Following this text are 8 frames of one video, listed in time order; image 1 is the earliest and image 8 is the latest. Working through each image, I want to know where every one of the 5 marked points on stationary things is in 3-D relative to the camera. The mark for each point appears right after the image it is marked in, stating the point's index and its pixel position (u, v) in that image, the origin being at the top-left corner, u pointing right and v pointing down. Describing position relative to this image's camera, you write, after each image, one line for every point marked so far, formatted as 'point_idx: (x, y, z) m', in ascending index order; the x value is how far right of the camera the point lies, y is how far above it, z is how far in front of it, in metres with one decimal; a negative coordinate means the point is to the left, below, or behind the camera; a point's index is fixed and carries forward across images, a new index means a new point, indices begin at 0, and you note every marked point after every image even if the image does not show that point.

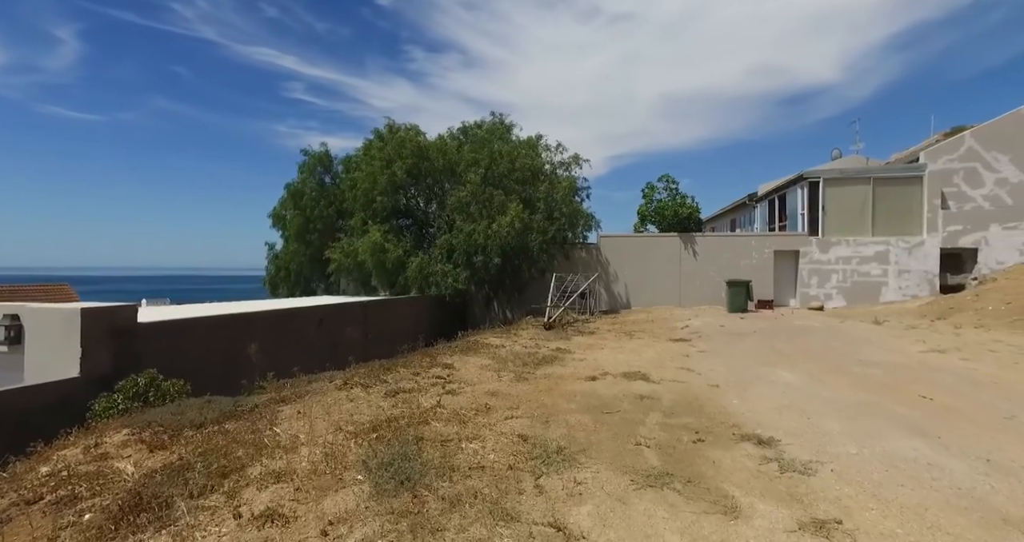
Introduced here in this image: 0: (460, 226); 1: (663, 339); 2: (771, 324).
0: (-2.0, +1.8, +19.3) m
1: (+3.8, -1.8, +12.7) m
2: (+7.4, -1.5, +14.2) m
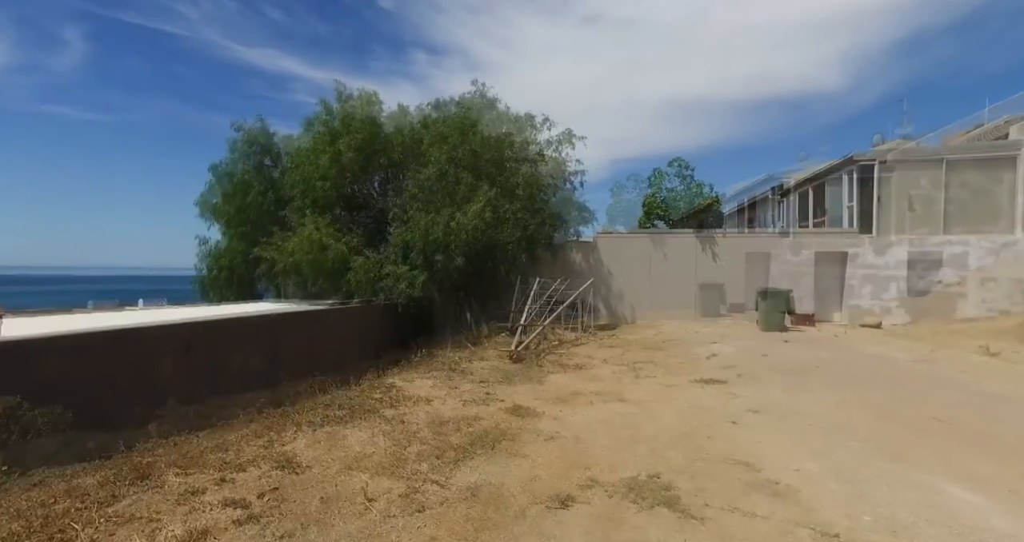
0: (-3.4, +1.7, +17.9) m
1: (+2.9, -1.8, +11.7) m
2: (+6.4, -1.6, +13.5) m
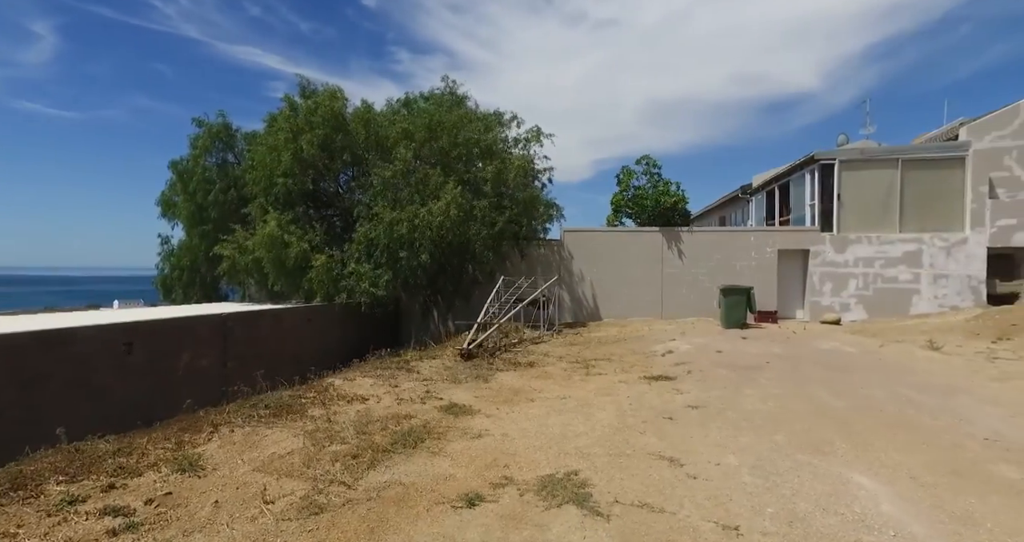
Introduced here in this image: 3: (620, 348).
0: (-4.0, +1.7, +15.0) m
1: (+2.1, -1.8, +8.6) m
2: (+5.6, -1.6, +10.2) m
3: (+2.4, -1.8, +11.0) m
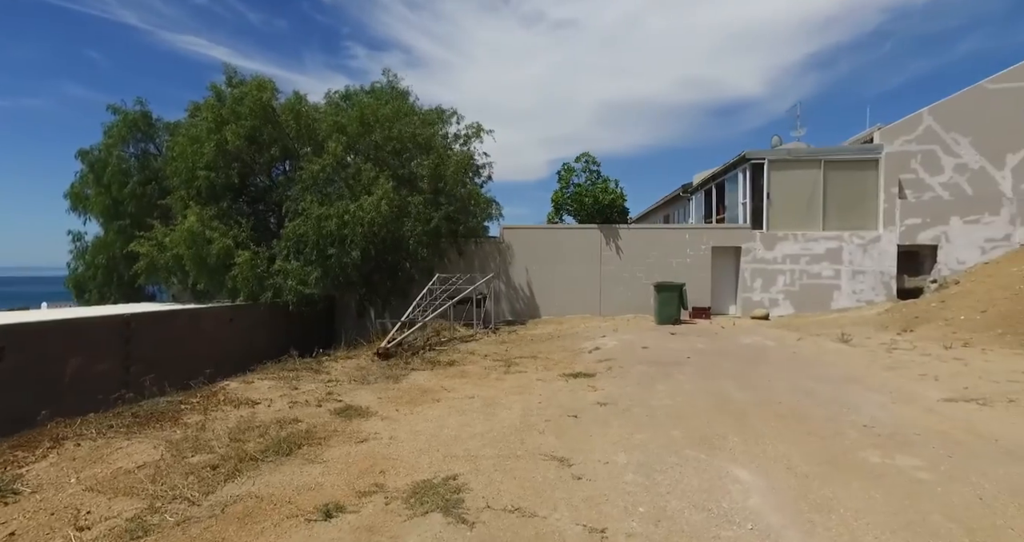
0: (-5.8, +1.8, +14.3) m
1: (+0.7, -1.7, +8.5) m
2: (+4.1, -1.5, +10.4) m
3: (+0.8, -1.7, +10.9) m
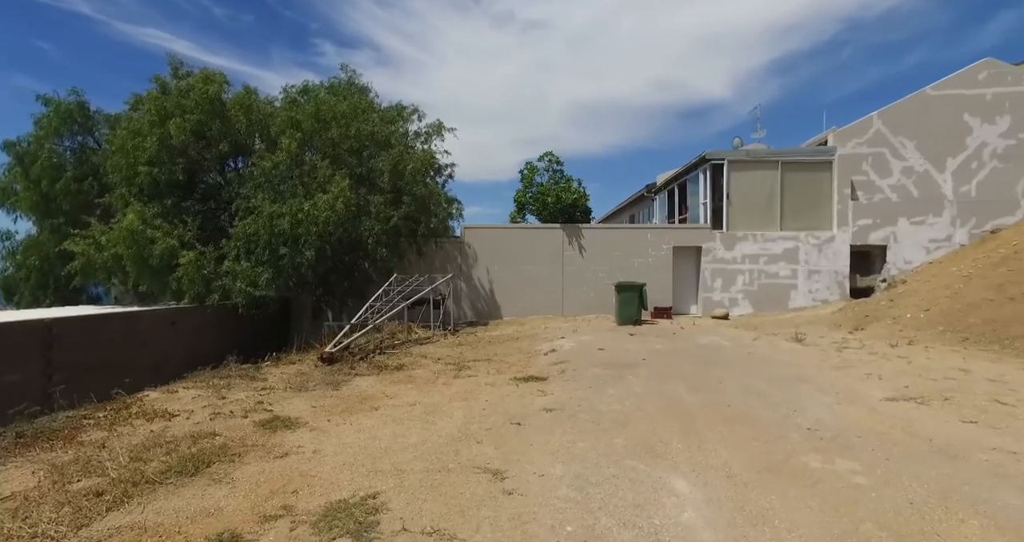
0: (-7.0, +1.8, +13.7) m
1: (-0.1, -1.7, +8.2) m
2: (+3.2, -1.5, +10.3) m
3: (-0.1, -1.7, +10.7) m
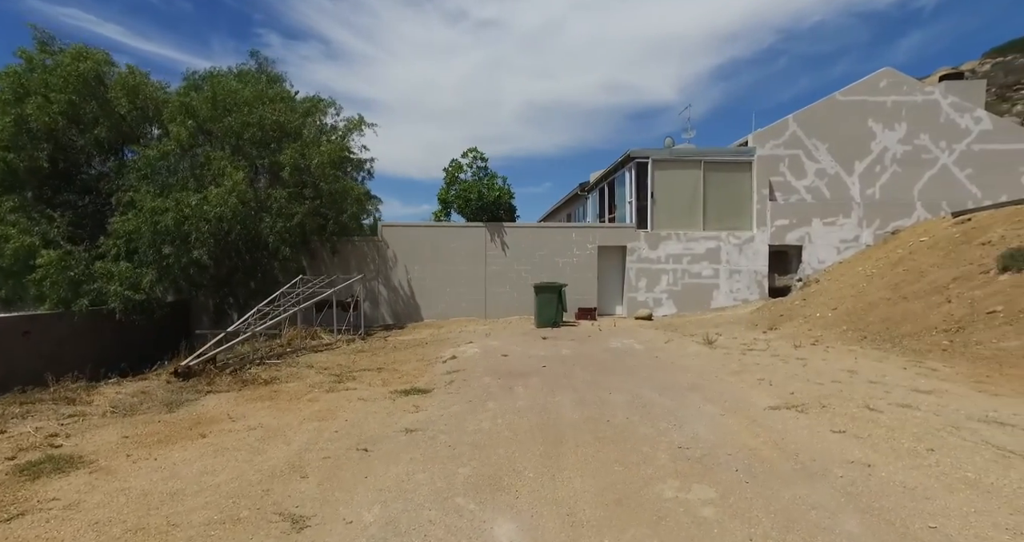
0: (-9.2, +1.7, +12.3) m
1: (-1.9, -1.8, +7.5) m
2: (+1.2, -1.5, +9.9) m
3: (-2.1, -1.7, +10.0) m
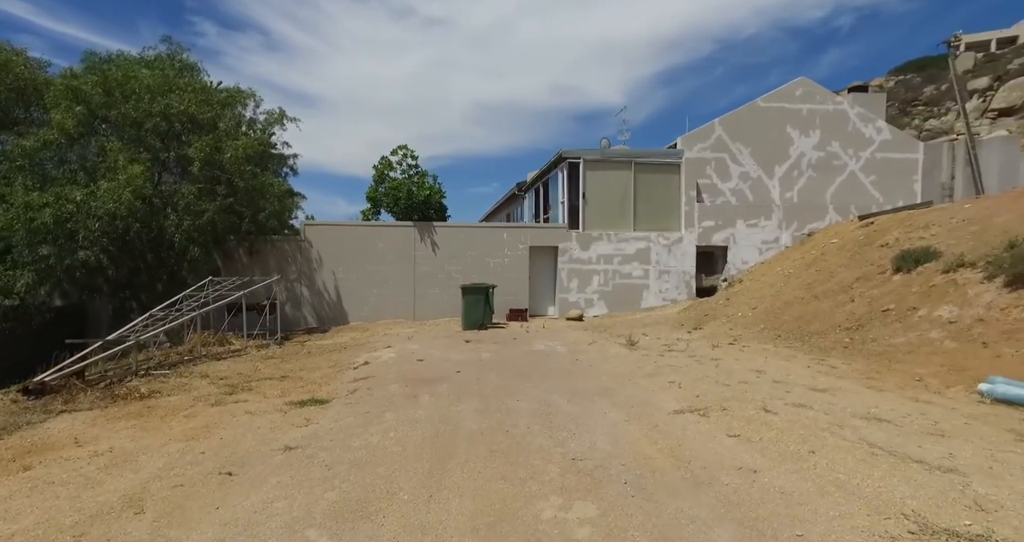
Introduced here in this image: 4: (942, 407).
0: (-10.9, +1.7, +11.0) m
1: (-3.2, -1.8, +6.9) m
2: (-0.3, -1.6, +9.6) m
3: (-3.7, -1.7, +9.3) m
4: (+4.7, -1.5, +5.4) m
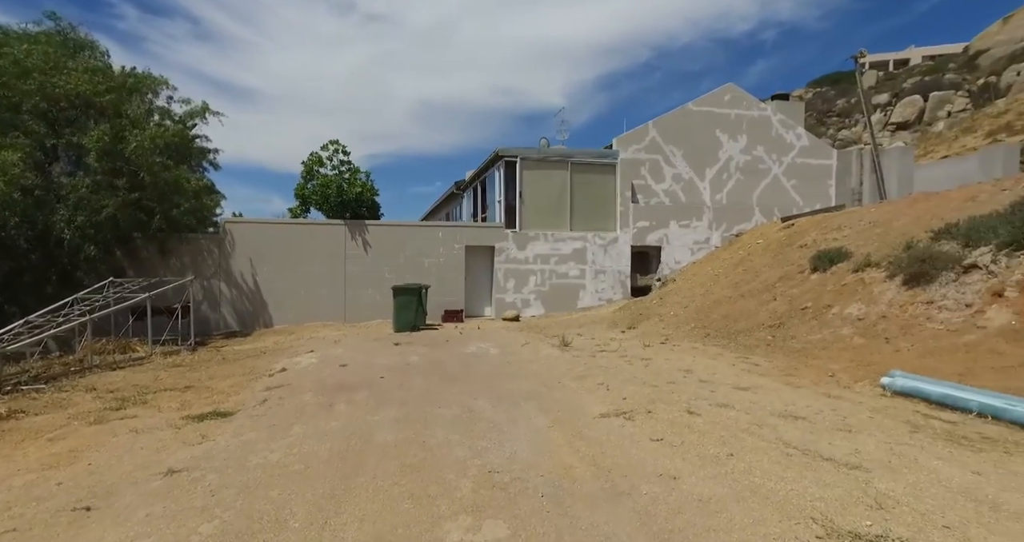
0: (-12.3, +1.7, +9.4) m
1: (-4.1, -1.8, +6.2) m
2: (-1.6, -1.6, +9.2) m
3: (-4.9, -1.7, +8.6) m
4: (+3.8, -1.5, +5.6) m
